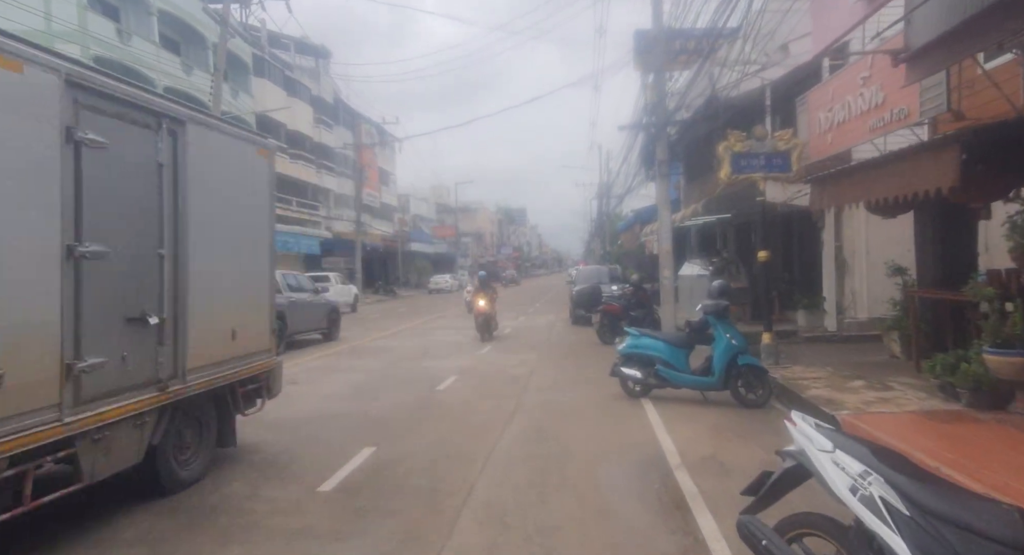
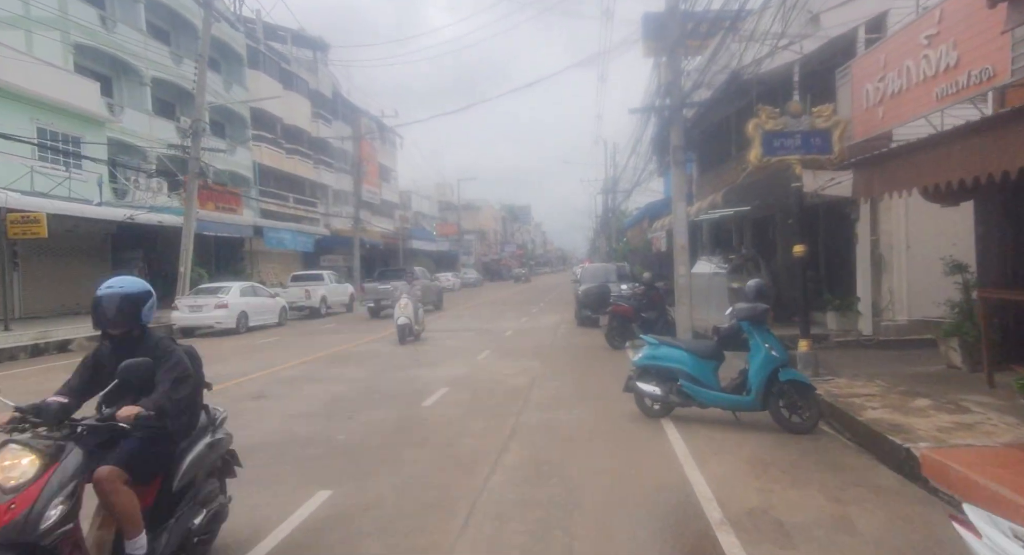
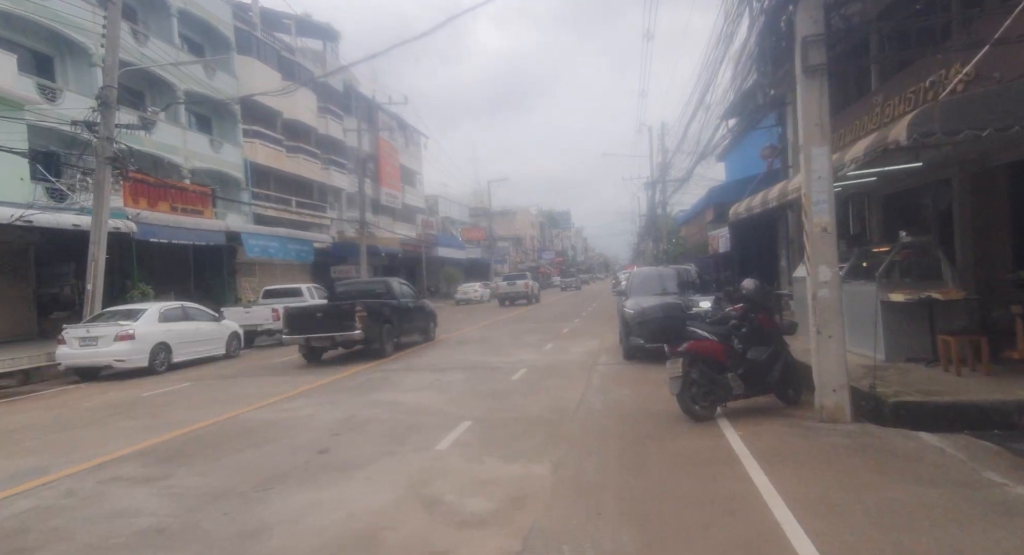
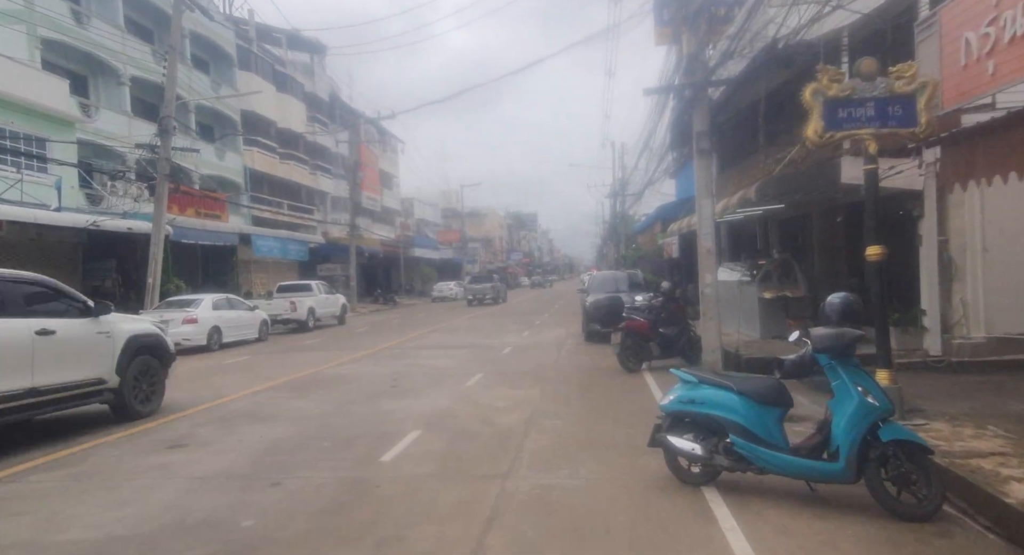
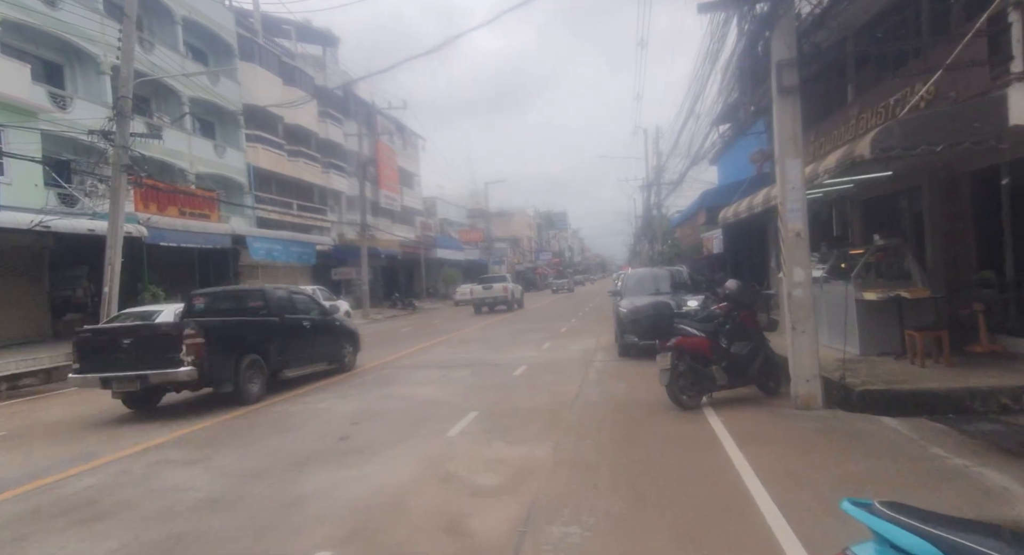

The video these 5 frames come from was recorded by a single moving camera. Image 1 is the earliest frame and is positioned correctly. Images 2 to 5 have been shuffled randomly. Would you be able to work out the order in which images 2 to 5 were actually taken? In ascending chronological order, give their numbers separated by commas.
2, 4, 5, 3
